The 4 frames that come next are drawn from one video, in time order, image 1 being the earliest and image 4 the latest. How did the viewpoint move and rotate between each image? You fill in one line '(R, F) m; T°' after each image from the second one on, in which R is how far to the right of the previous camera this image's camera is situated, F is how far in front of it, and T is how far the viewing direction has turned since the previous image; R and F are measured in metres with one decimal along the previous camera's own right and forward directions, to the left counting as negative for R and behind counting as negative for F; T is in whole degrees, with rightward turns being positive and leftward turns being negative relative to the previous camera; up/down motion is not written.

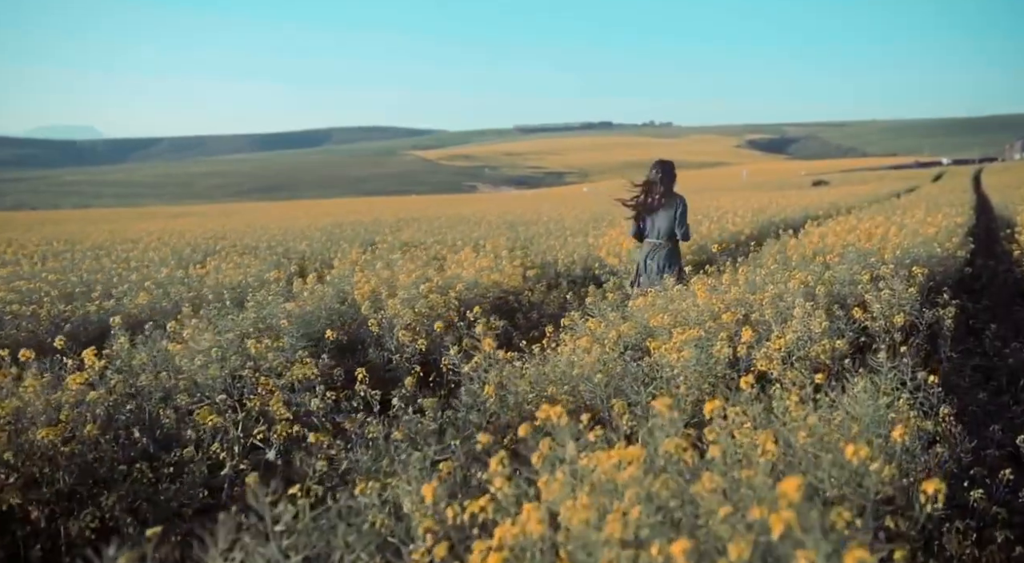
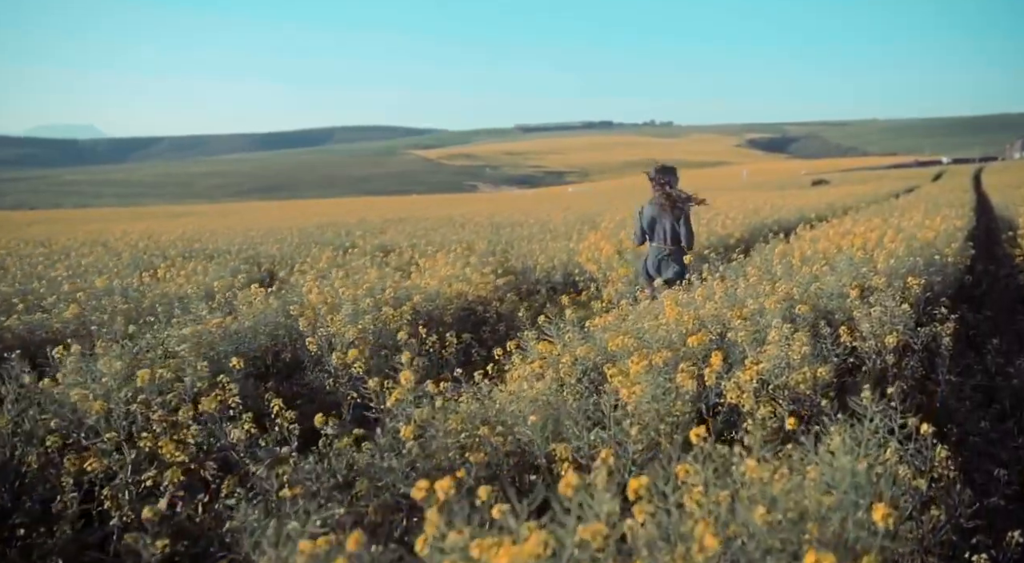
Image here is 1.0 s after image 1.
(+0.3, +0.5) m; 0°
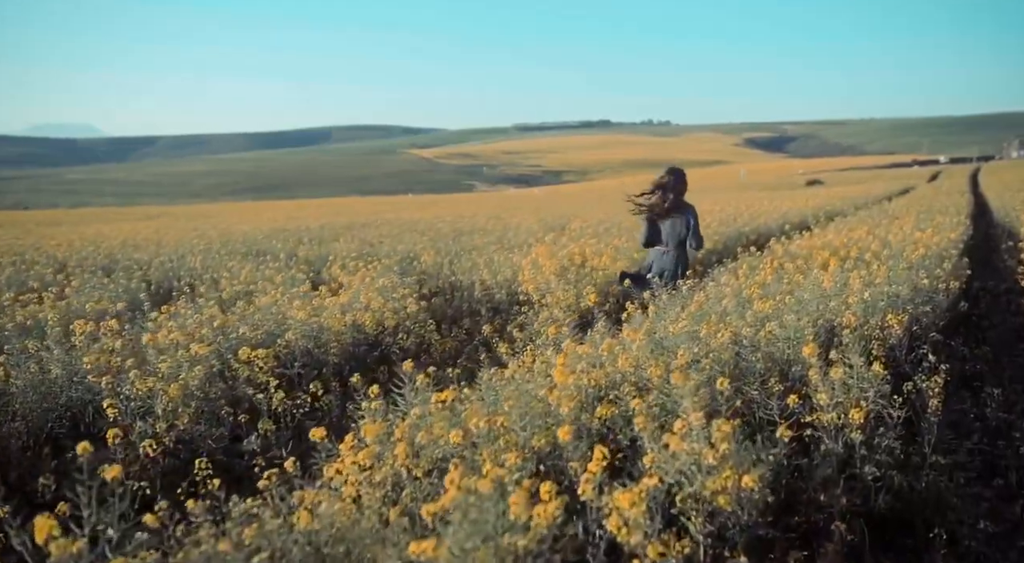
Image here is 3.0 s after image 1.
(+0.7, +1.1) m; 0°
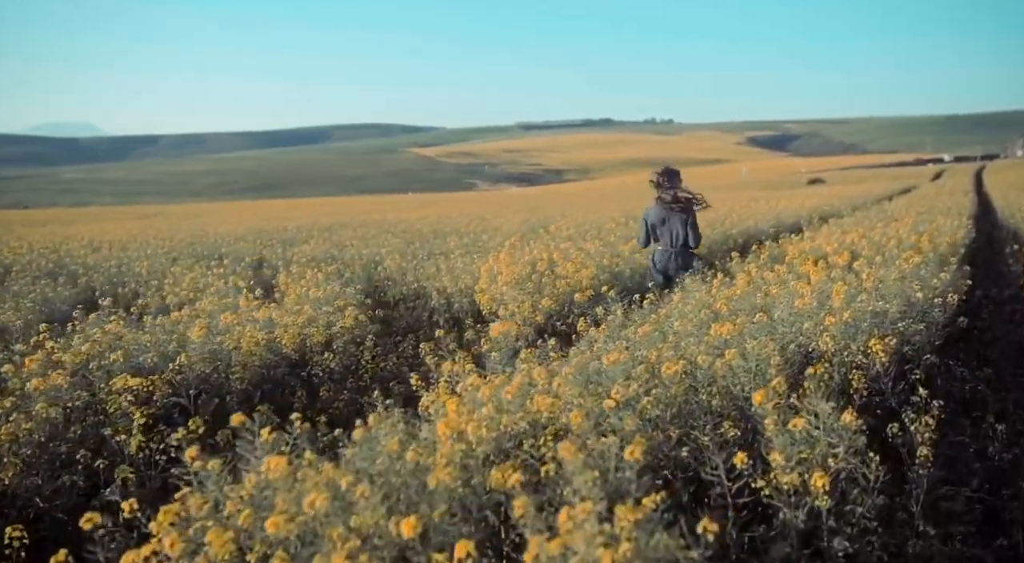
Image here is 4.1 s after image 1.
(+0.4, +0.6) m; 0°
